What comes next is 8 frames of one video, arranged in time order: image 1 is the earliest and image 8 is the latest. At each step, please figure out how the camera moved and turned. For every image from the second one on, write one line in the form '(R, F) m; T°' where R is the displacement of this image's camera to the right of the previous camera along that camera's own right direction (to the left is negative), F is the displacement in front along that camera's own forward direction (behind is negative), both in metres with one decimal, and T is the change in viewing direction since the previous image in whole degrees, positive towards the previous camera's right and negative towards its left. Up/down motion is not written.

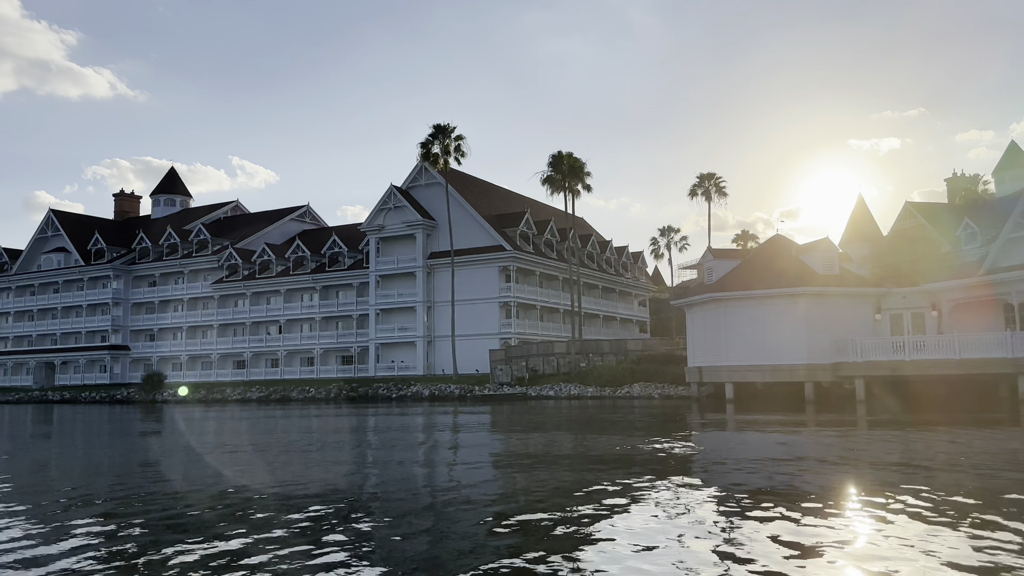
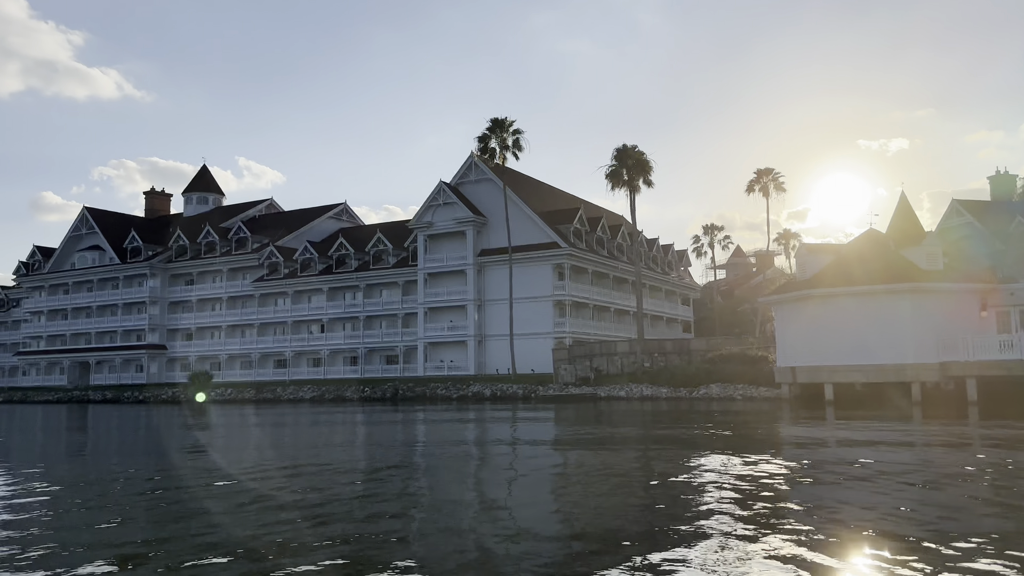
(-4.1, +1.2) m; 0°
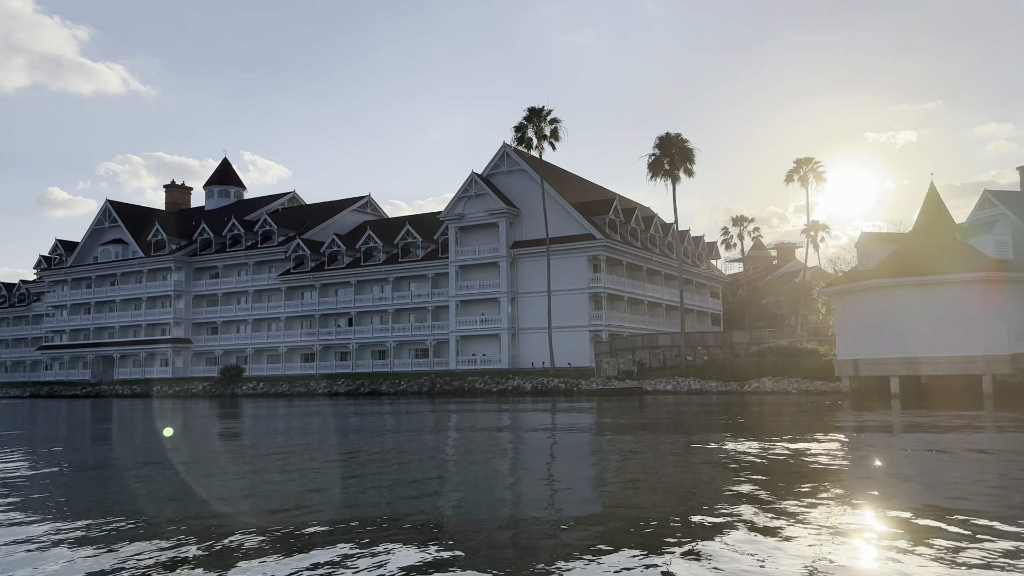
(-2.4, +0.8) m; 0°
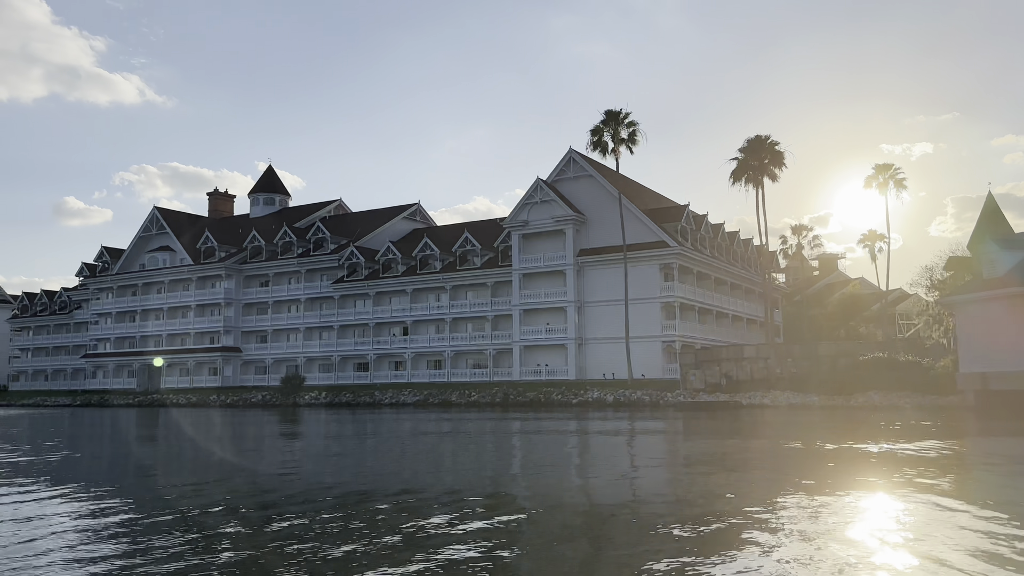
(-4.6, +1.5) m; -1°
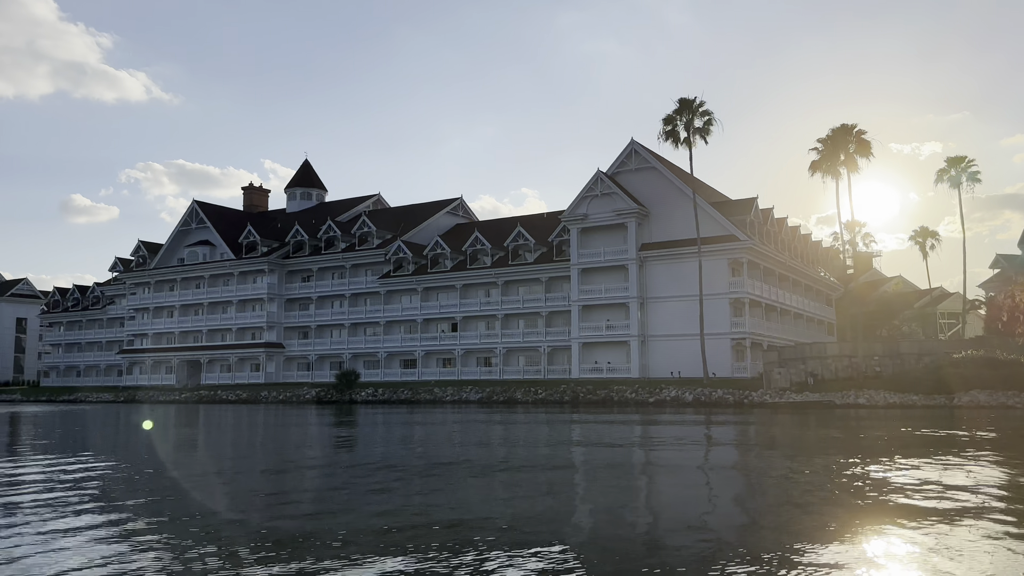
(-4.5, +1.5) m; 0°
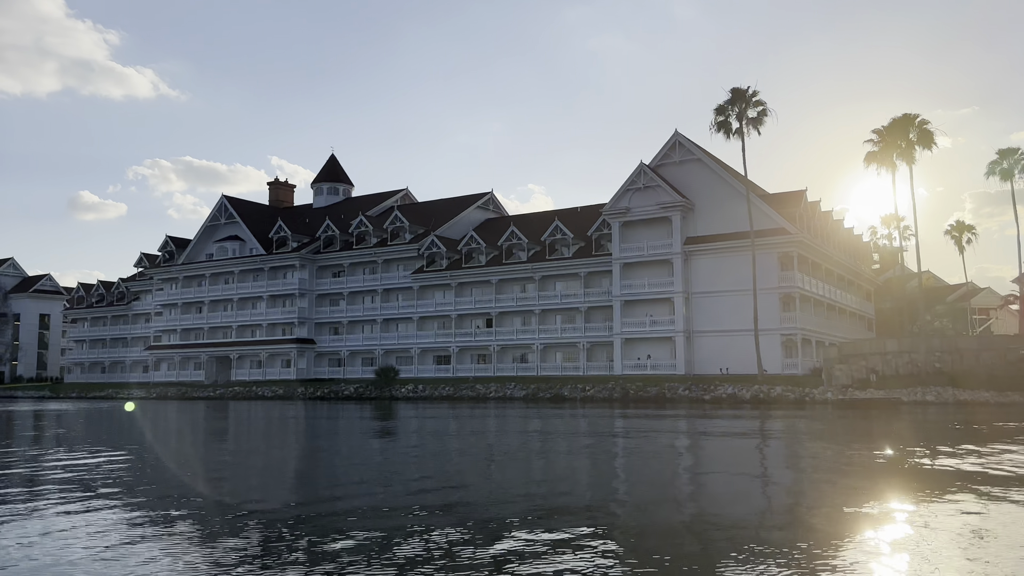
(-2.8, +1.0) m; 0°
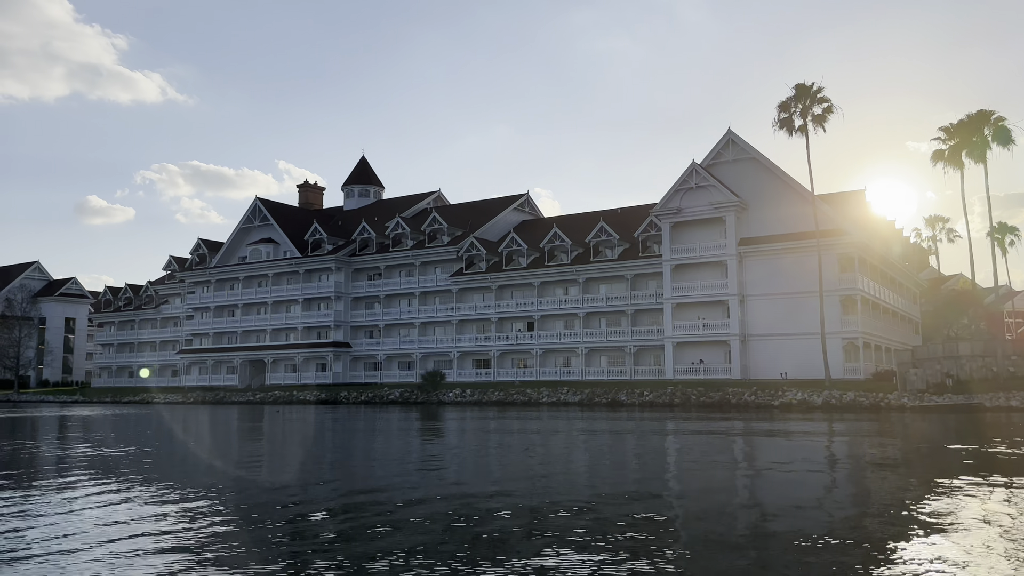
(-3.4, +1.2) m; 0°
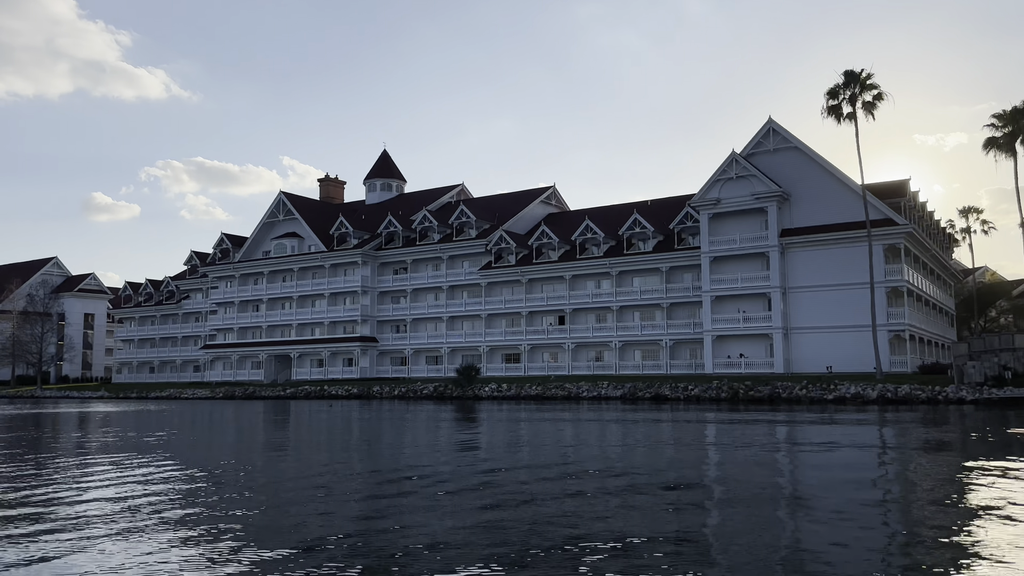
(-2.4, +0.9) m; 0°
